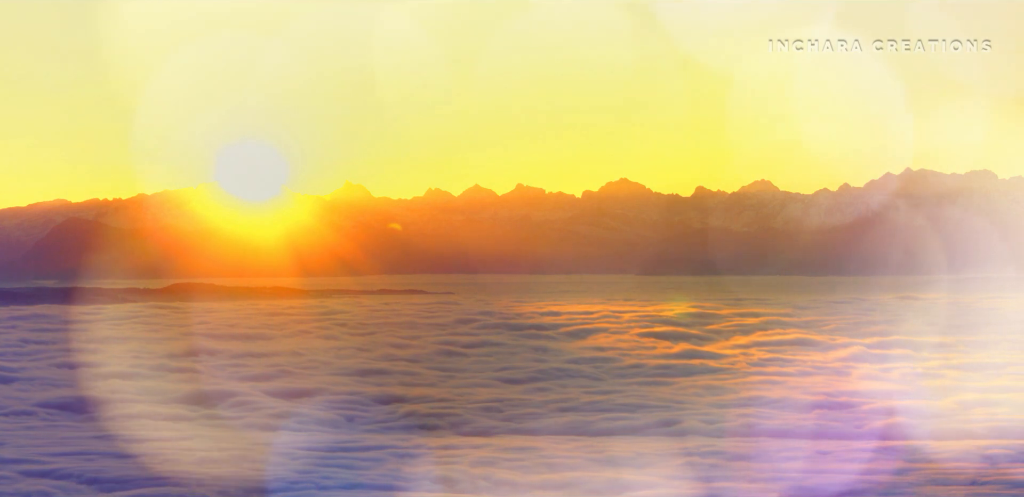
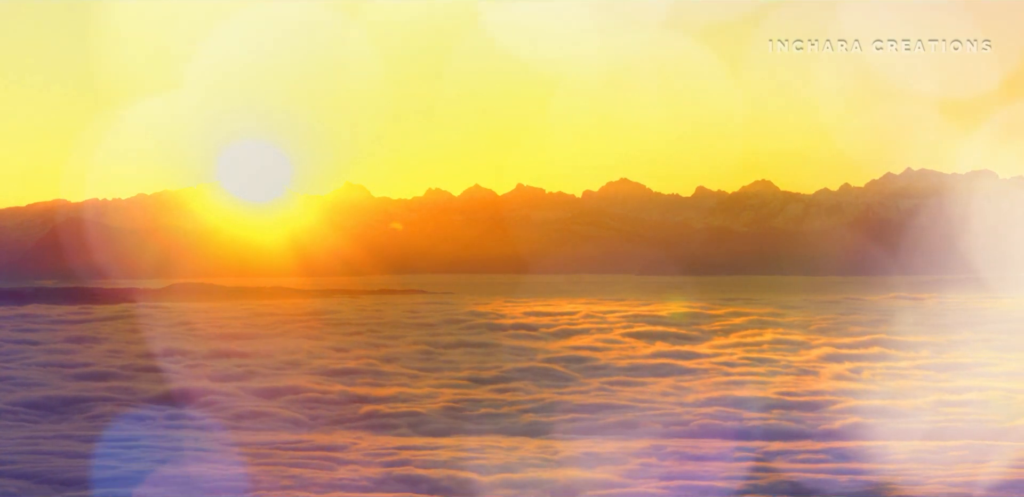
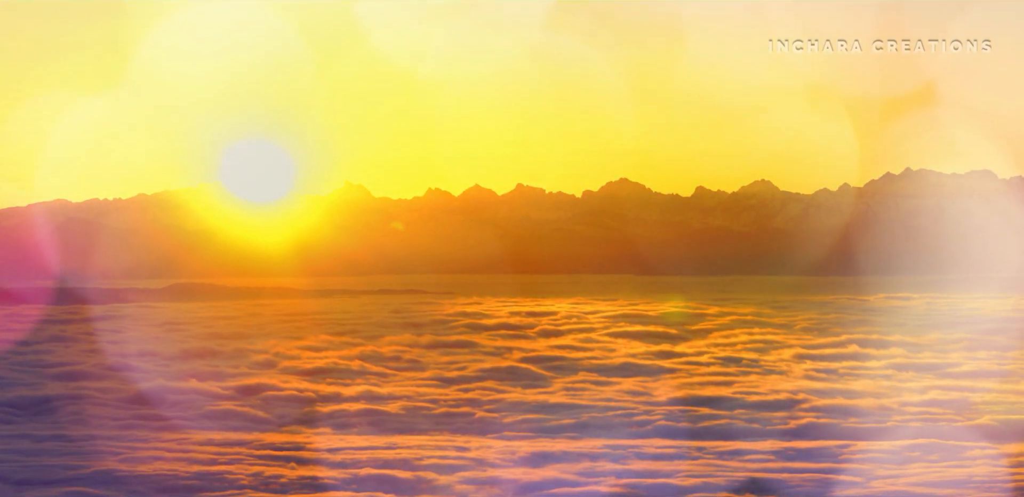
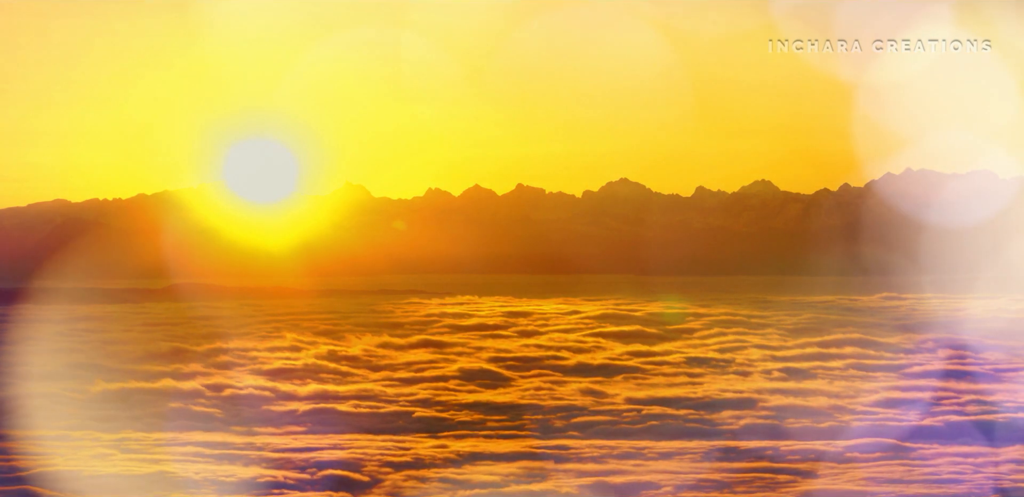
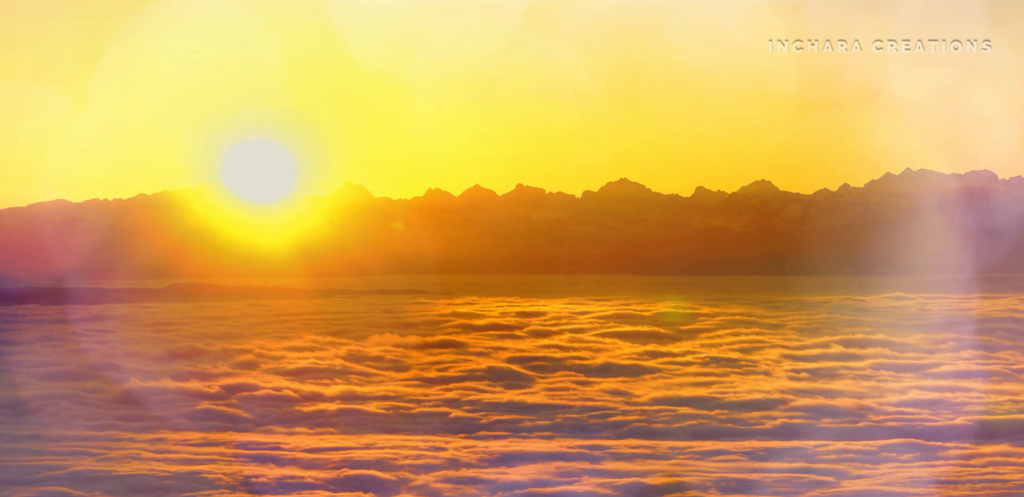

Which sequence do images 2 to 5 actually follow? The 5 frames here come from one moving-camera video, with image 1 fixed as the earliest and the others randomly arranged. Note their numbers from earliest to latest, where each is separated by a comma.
2, 3, 5, 4
